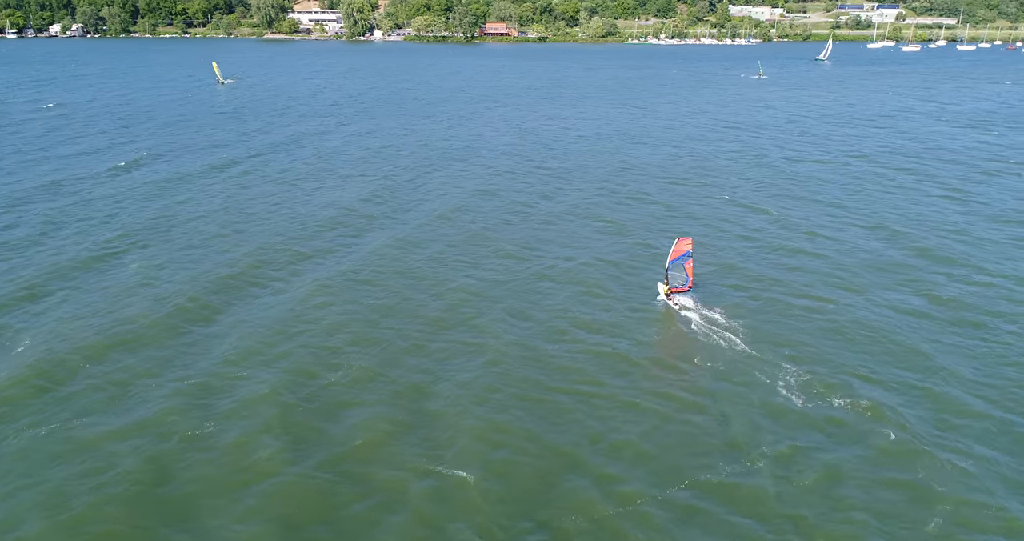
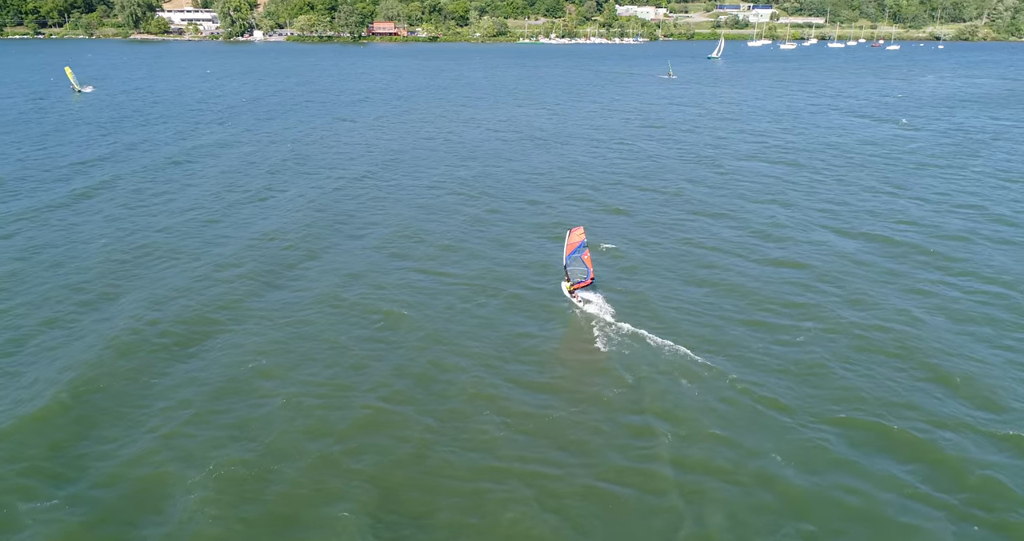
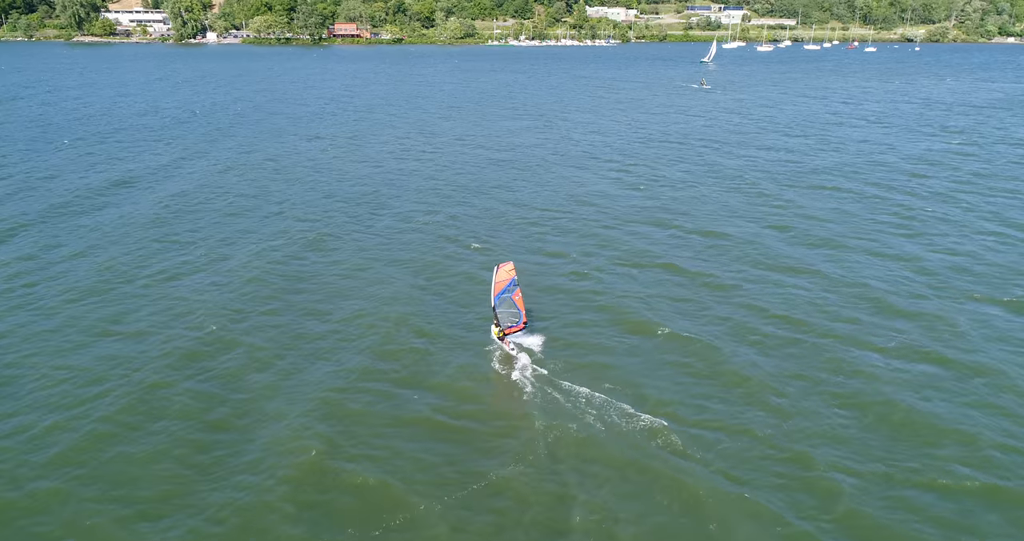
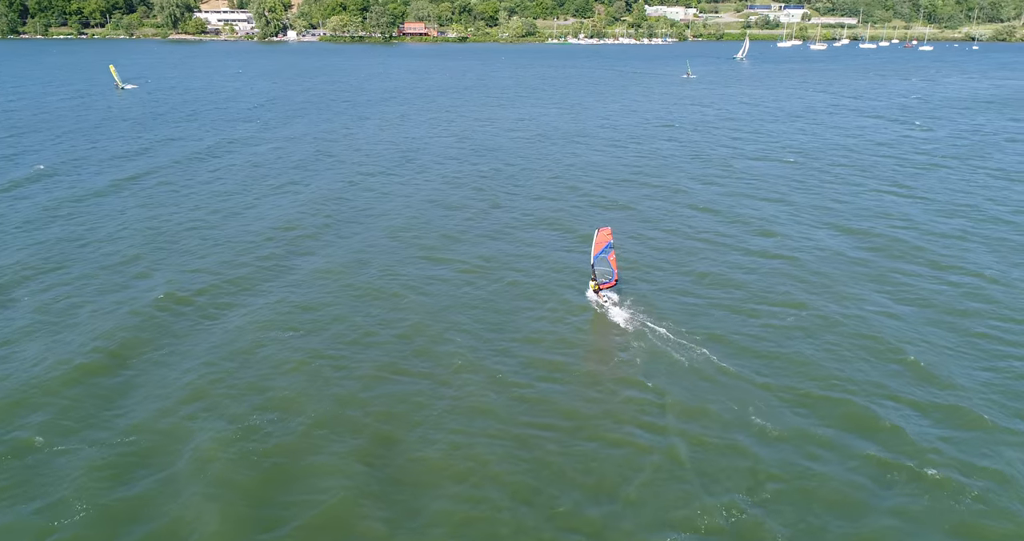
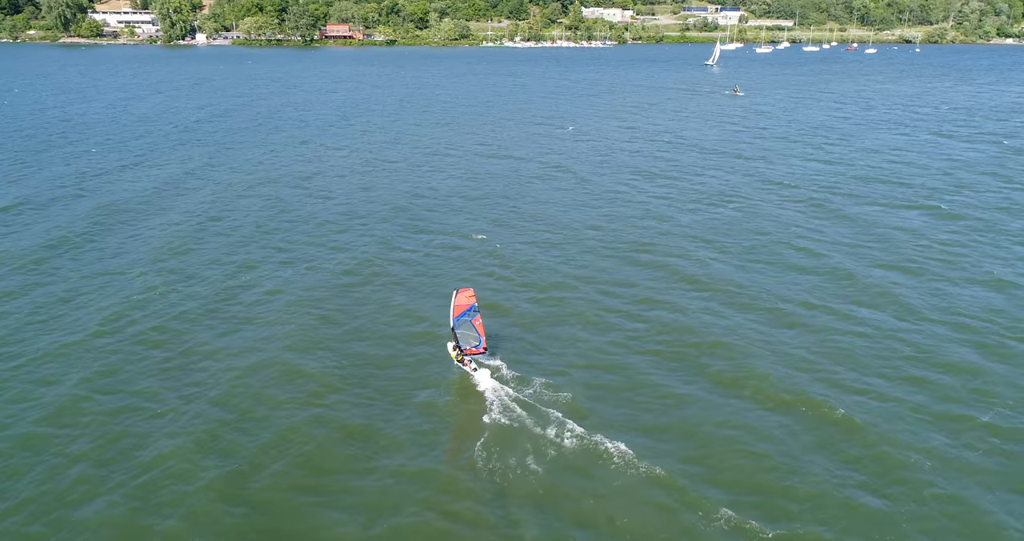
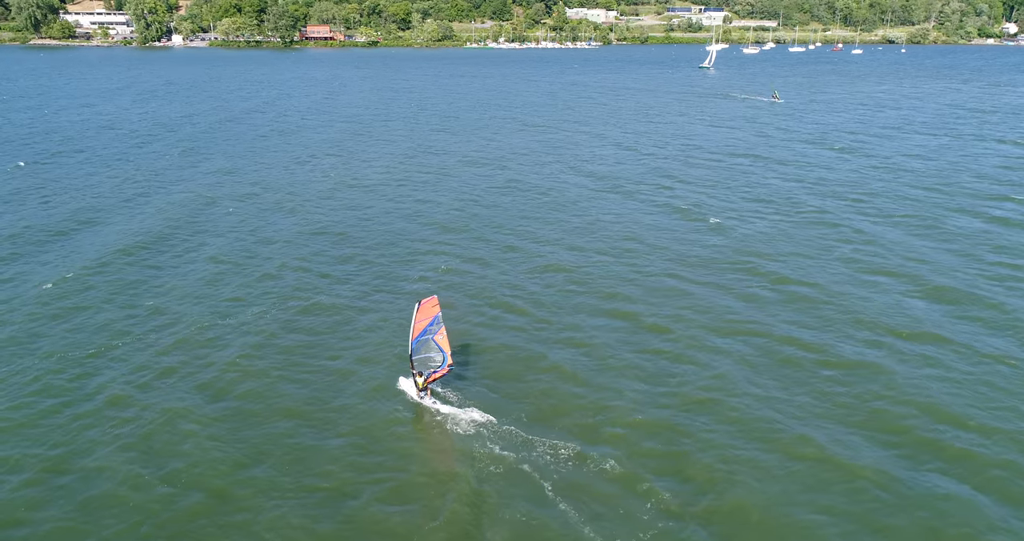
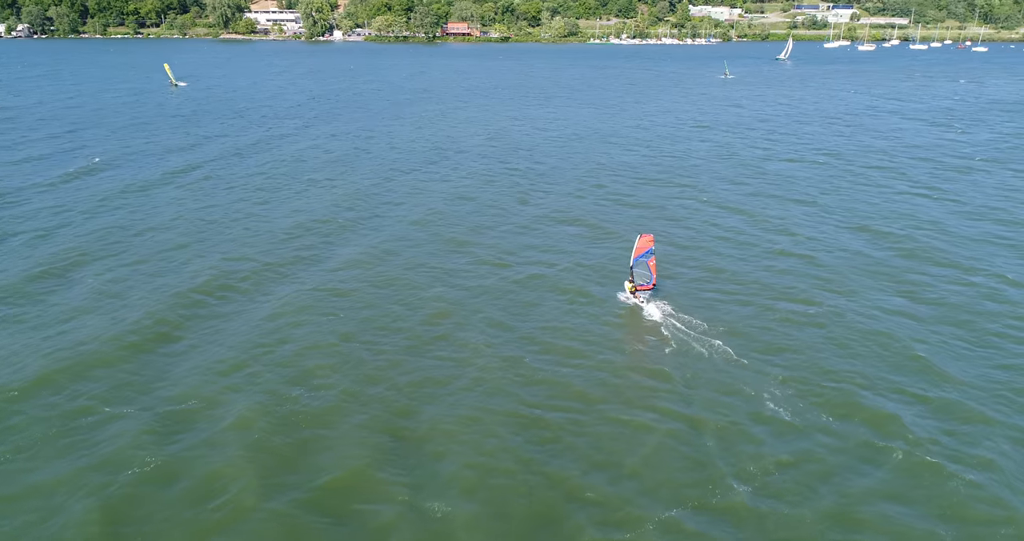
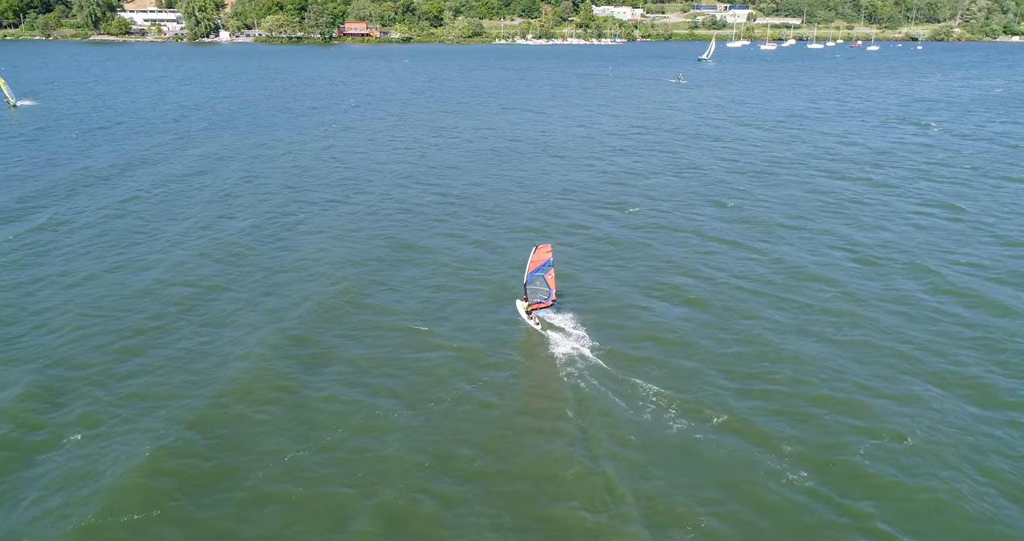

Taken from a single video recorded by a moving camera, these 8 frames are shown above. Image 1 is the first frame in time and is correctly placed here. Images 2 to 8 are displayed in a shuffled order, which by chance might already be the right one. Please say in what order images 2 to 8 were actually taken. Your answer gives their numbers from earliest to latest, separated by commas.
7, 4, 2, 8, 3, 5, 6
